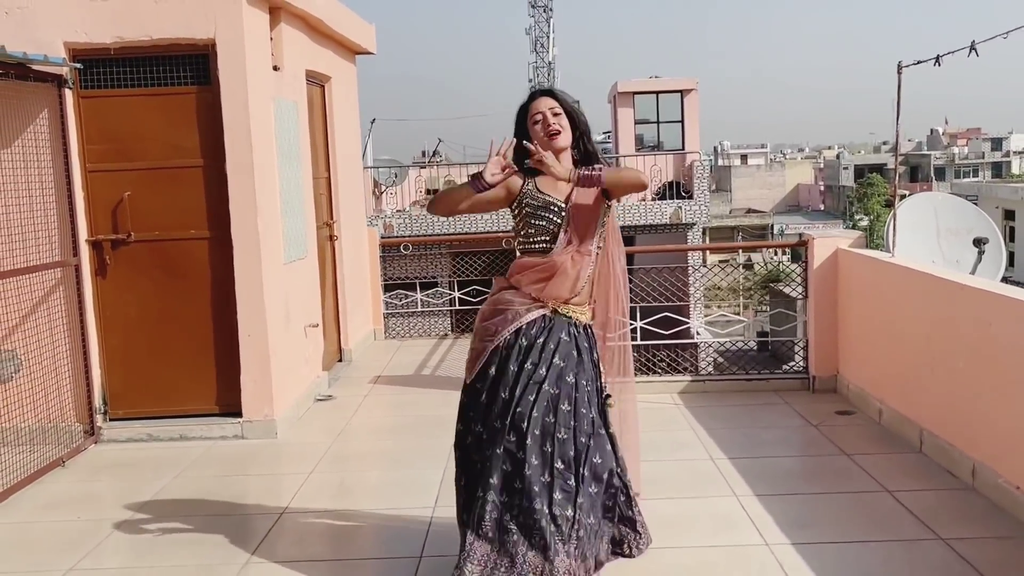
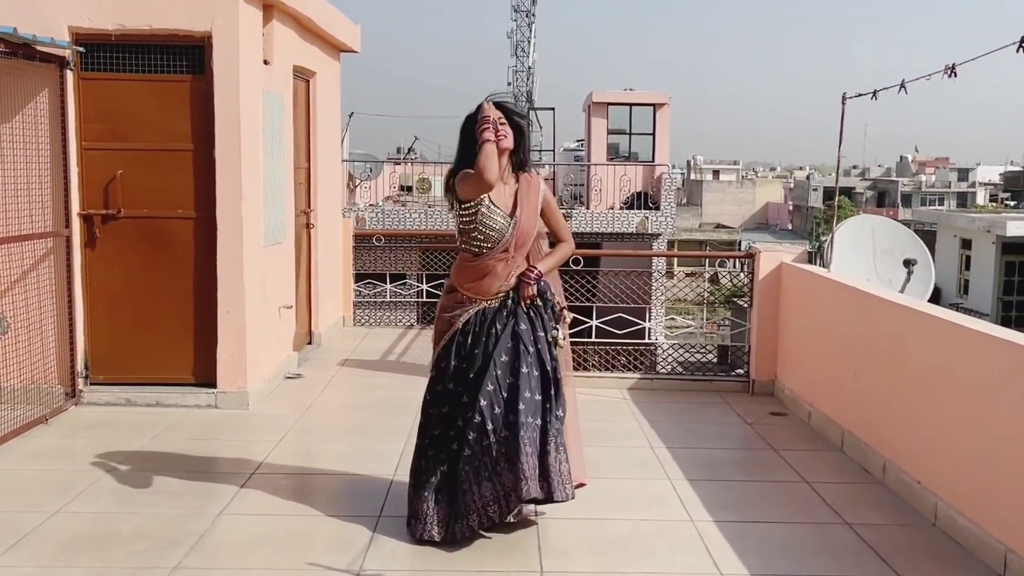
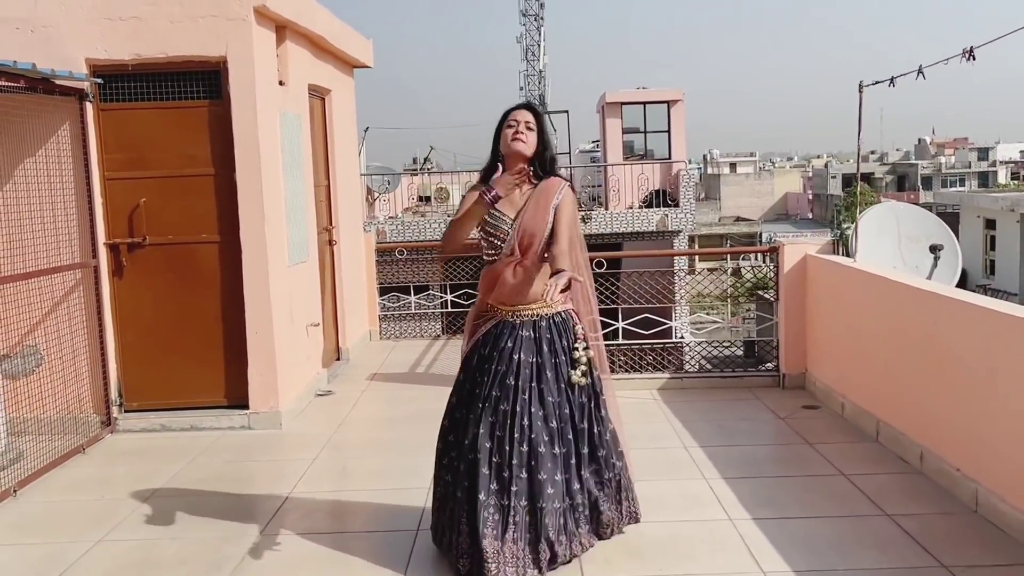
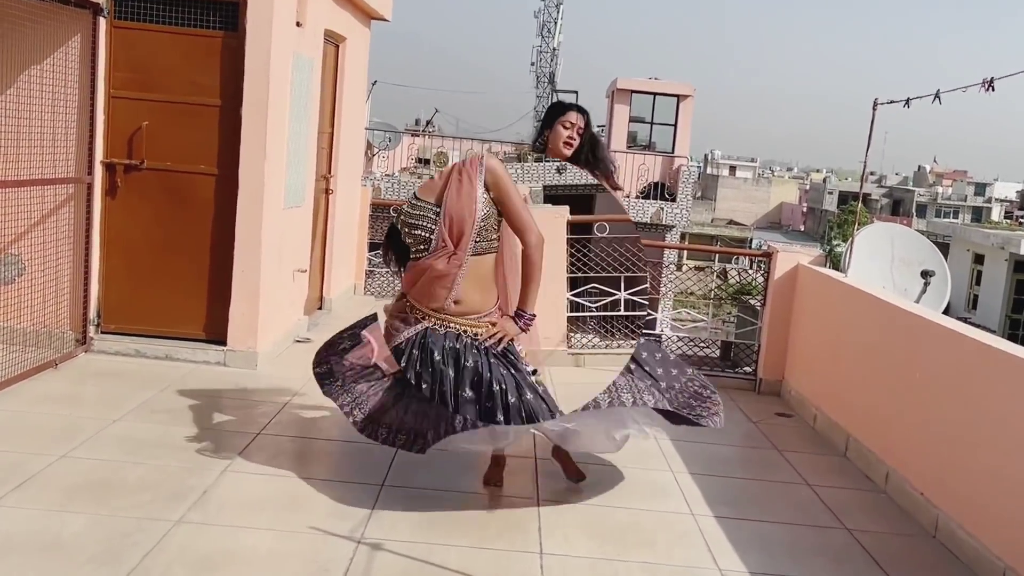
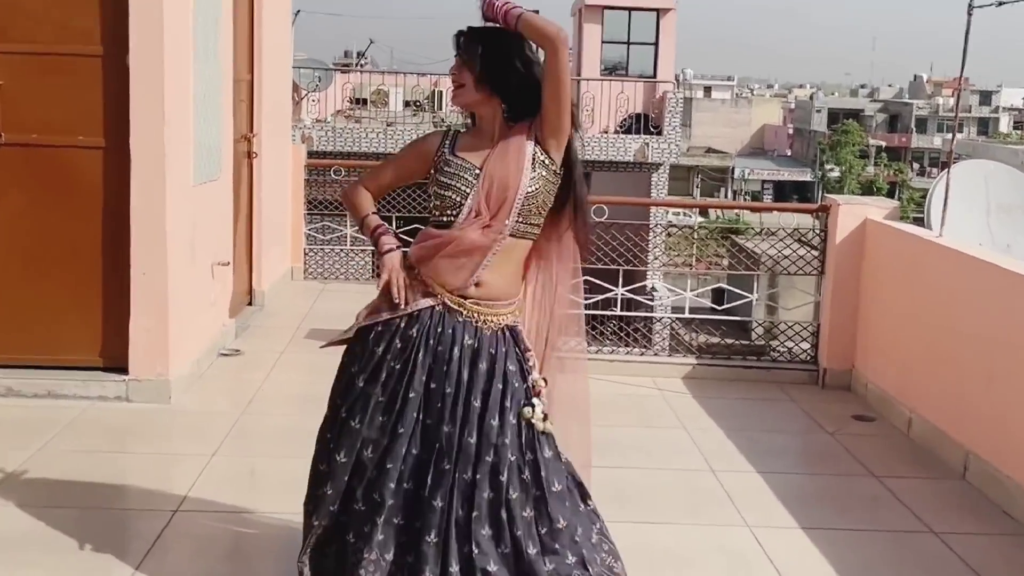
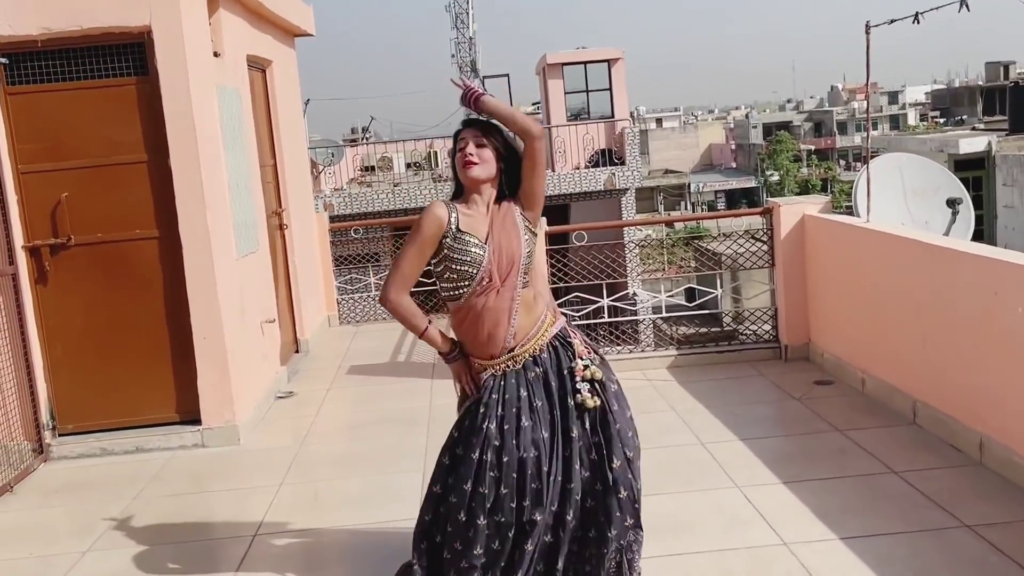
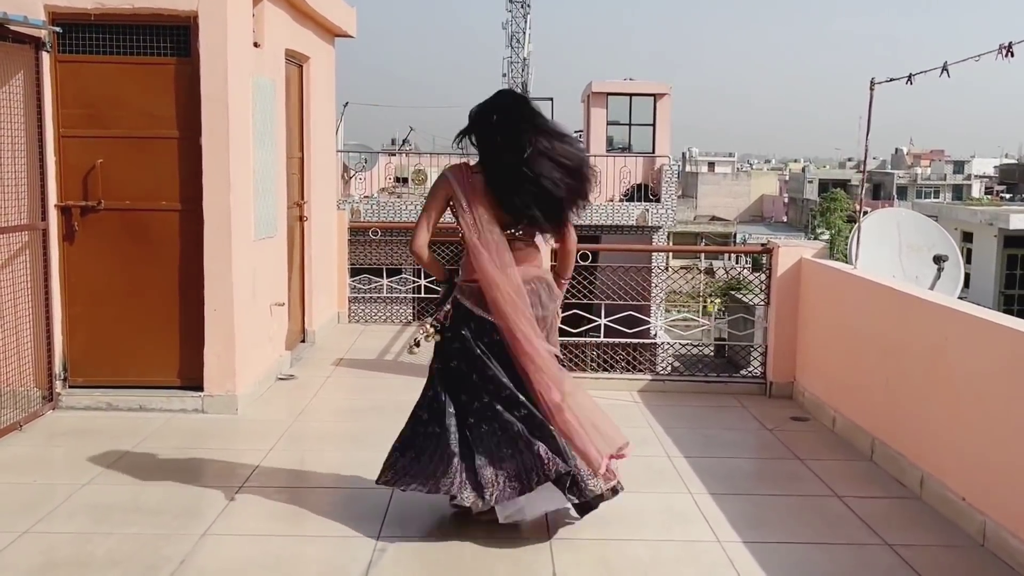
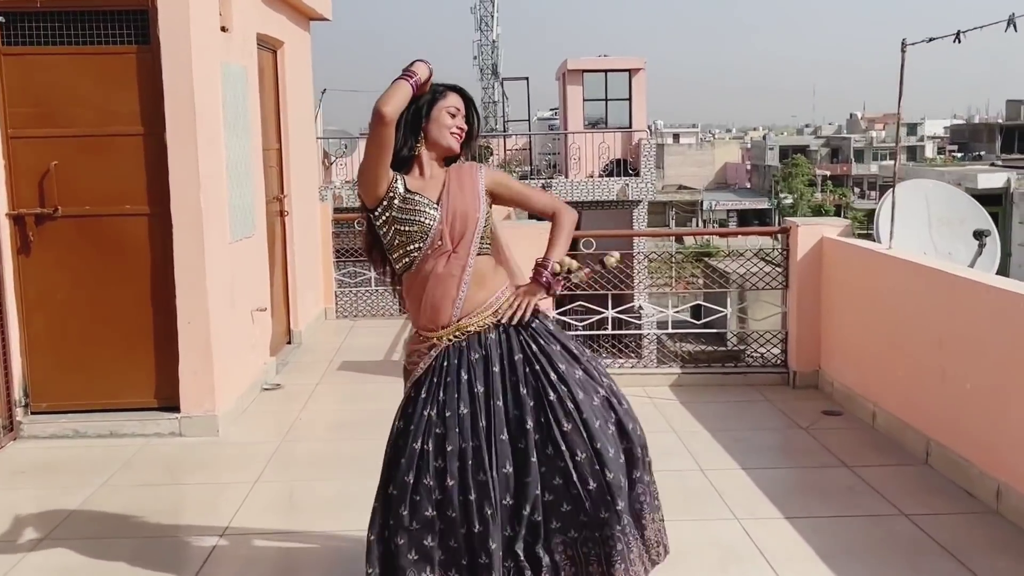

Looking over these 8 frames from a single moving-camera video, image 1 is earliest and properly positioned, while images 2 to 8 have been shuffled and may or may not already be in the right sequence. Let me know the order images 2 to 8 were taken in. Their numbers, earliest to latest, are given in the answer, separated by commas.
3, 2, 7, 4, 8, 6, 5
